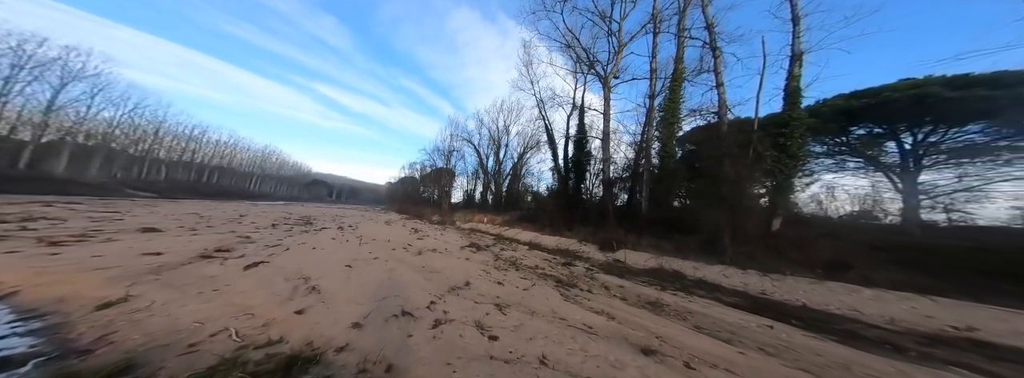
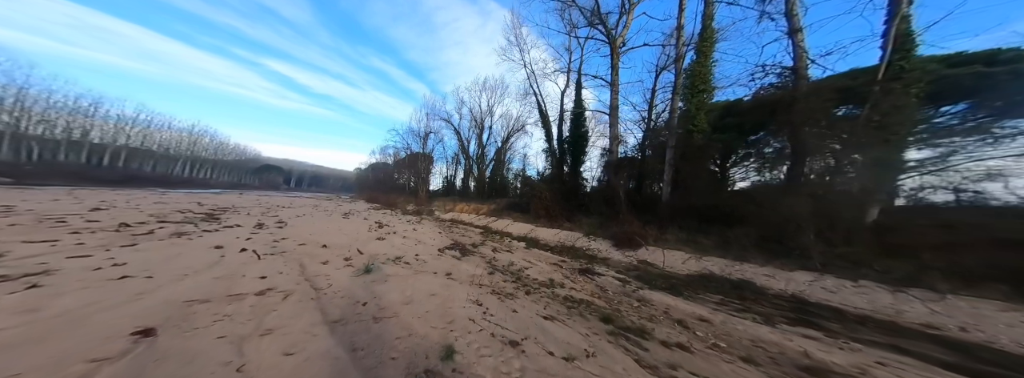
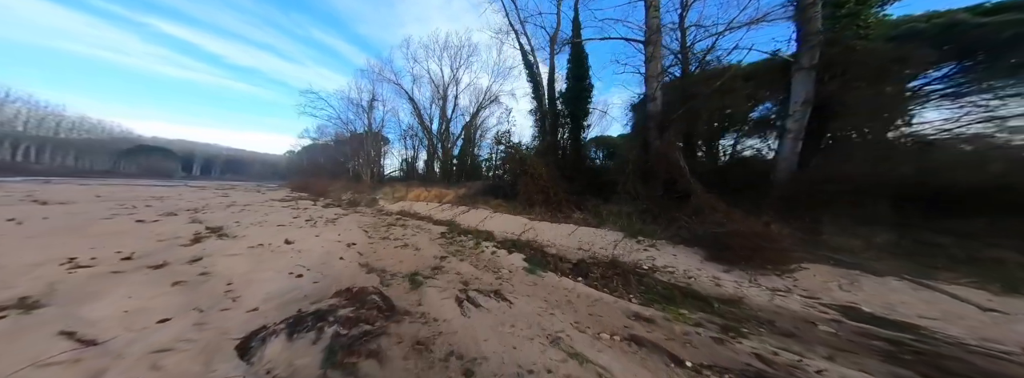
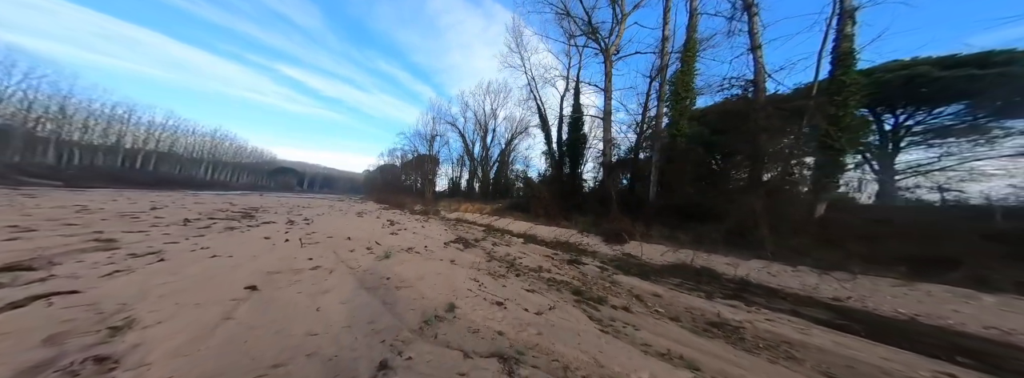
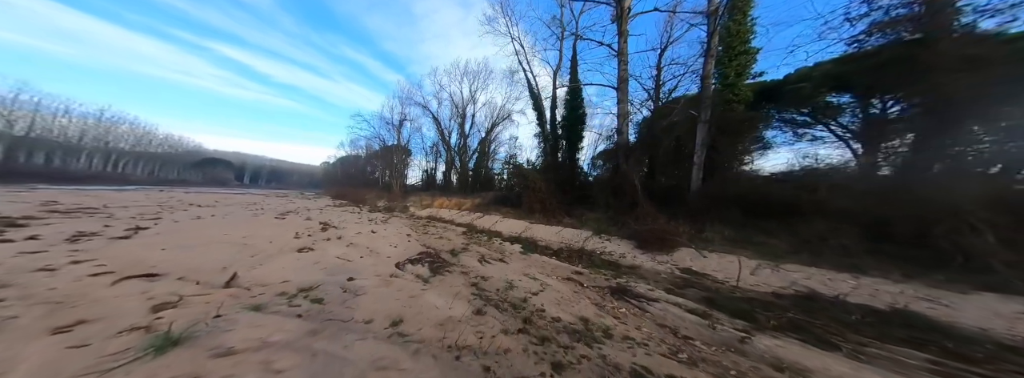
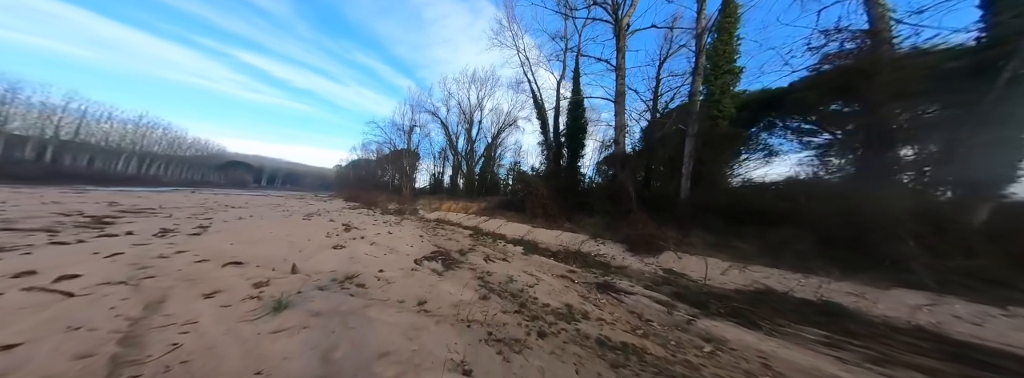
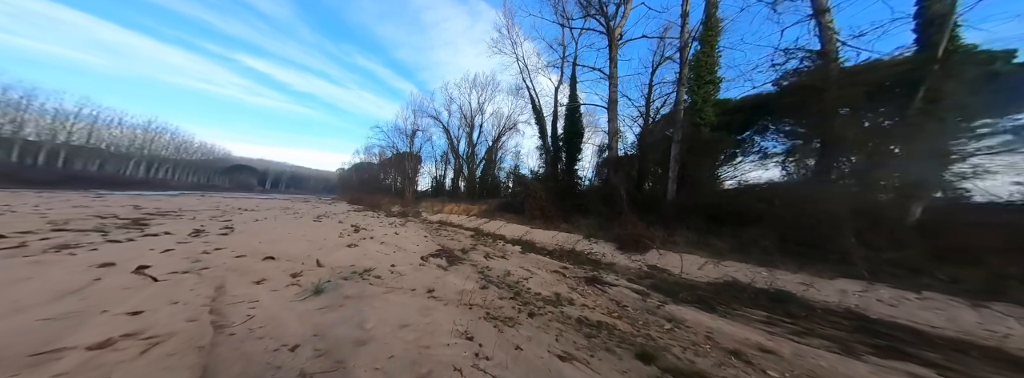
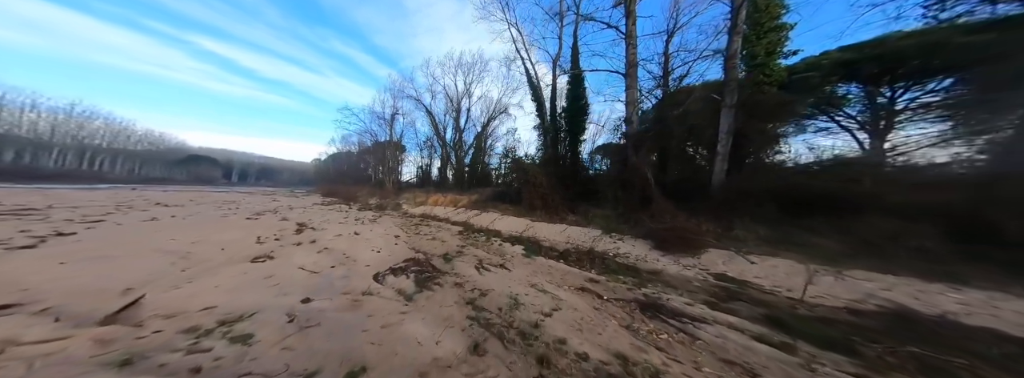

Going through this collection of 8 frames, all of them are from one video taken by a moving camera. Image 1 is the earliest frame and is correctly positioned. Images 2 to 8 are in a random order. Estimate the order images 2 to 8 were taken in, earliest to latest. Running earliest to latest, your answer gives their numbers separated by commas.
4, 2, 7, 6, 5, 8, 3
